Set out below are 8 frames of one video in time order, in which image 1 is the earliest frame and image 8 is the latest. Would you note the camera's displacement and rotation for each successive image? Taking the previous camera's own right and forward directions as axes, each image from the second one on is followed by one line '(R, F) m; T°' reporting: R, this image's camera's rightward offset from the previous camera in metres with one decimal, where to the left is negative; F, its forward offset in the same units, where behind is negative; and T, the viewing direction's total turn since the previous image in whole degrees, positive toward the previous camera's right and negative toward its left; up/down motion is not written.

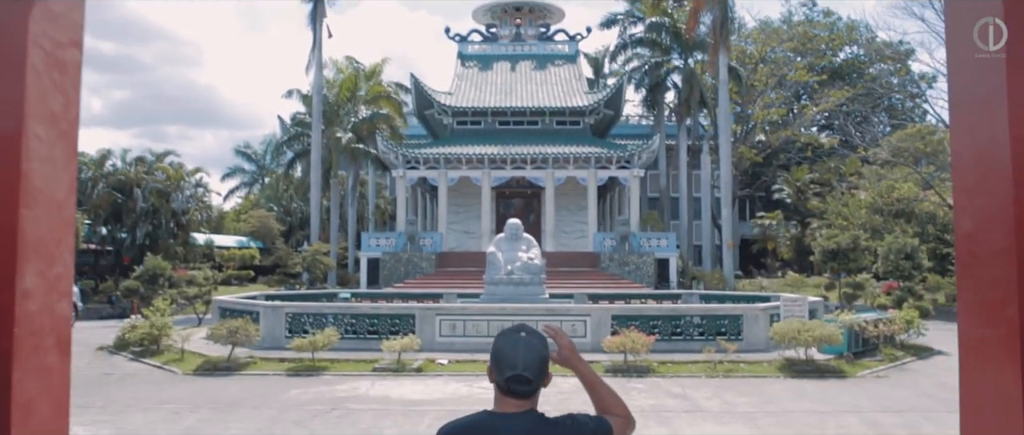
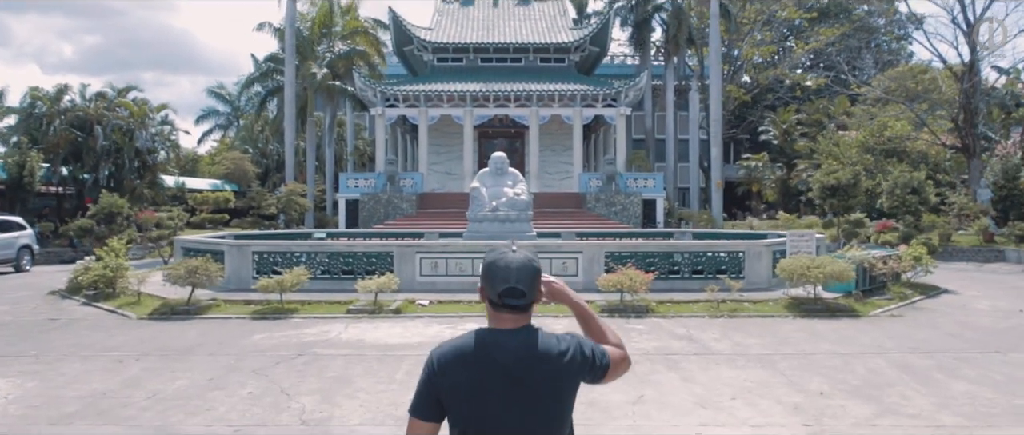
(-0.1, +1.3) m; +1°
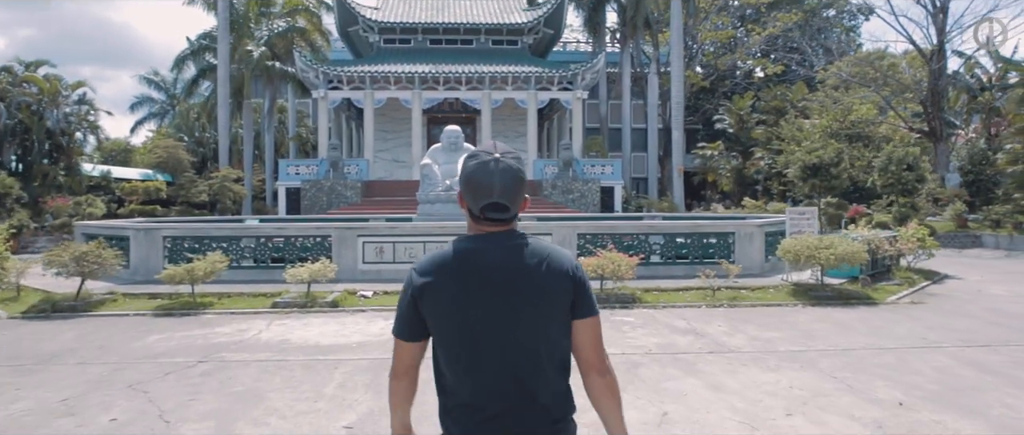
(-0.2, +2.1) m; +4°
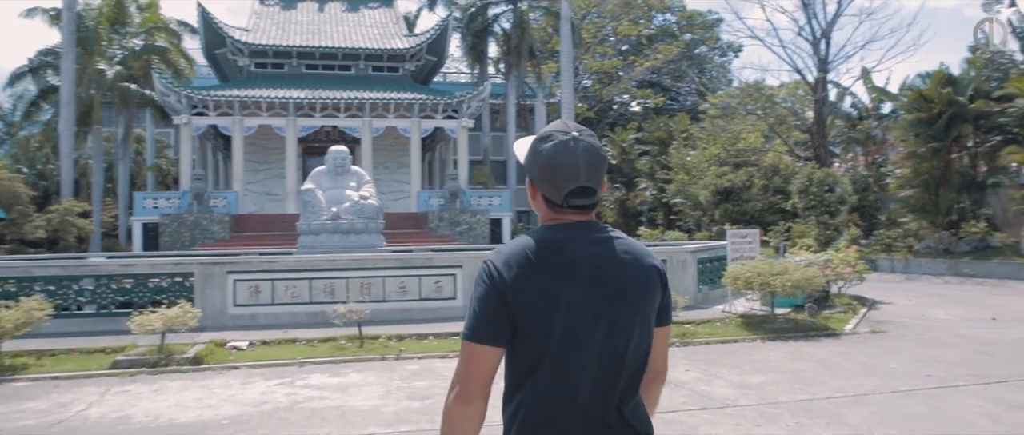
(-0.4, +1.9) m; +9°
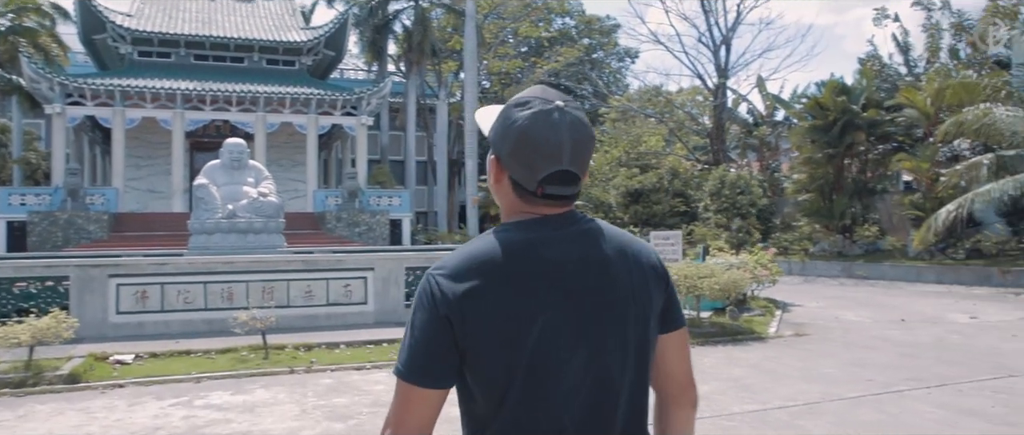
(-0.3, +0.6) m; +7°
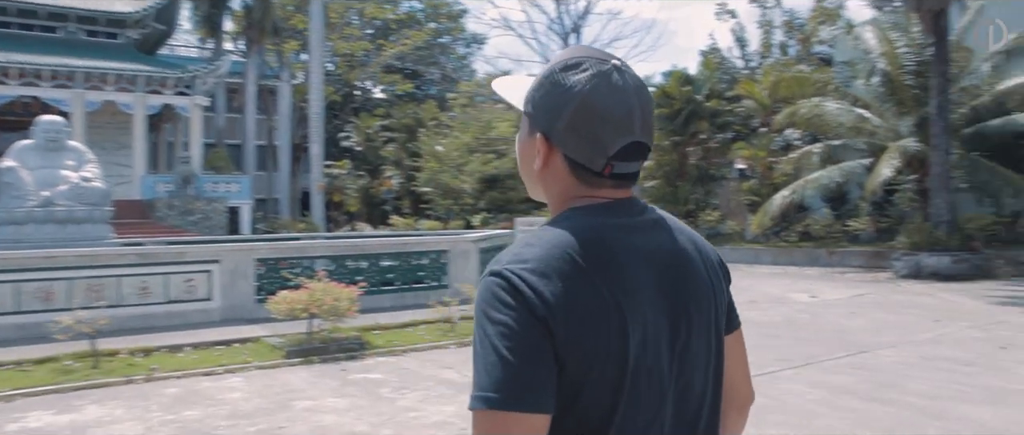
(-0.2, +0.5) m; +11°
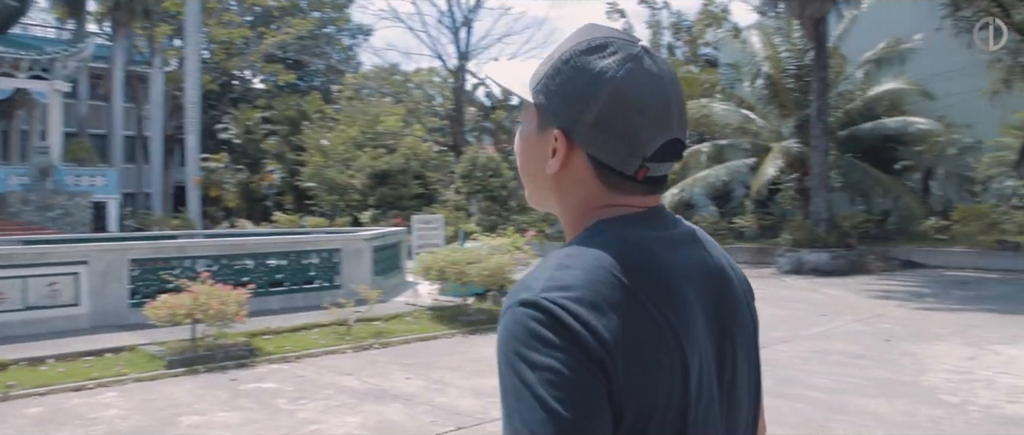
(-0.2, +0.4) m; +8°
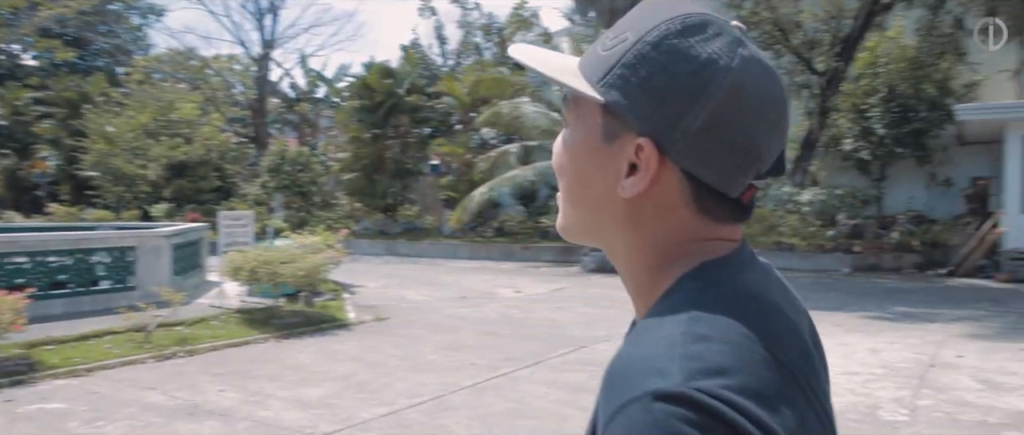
(-0.3, +0.3) m; +14°
